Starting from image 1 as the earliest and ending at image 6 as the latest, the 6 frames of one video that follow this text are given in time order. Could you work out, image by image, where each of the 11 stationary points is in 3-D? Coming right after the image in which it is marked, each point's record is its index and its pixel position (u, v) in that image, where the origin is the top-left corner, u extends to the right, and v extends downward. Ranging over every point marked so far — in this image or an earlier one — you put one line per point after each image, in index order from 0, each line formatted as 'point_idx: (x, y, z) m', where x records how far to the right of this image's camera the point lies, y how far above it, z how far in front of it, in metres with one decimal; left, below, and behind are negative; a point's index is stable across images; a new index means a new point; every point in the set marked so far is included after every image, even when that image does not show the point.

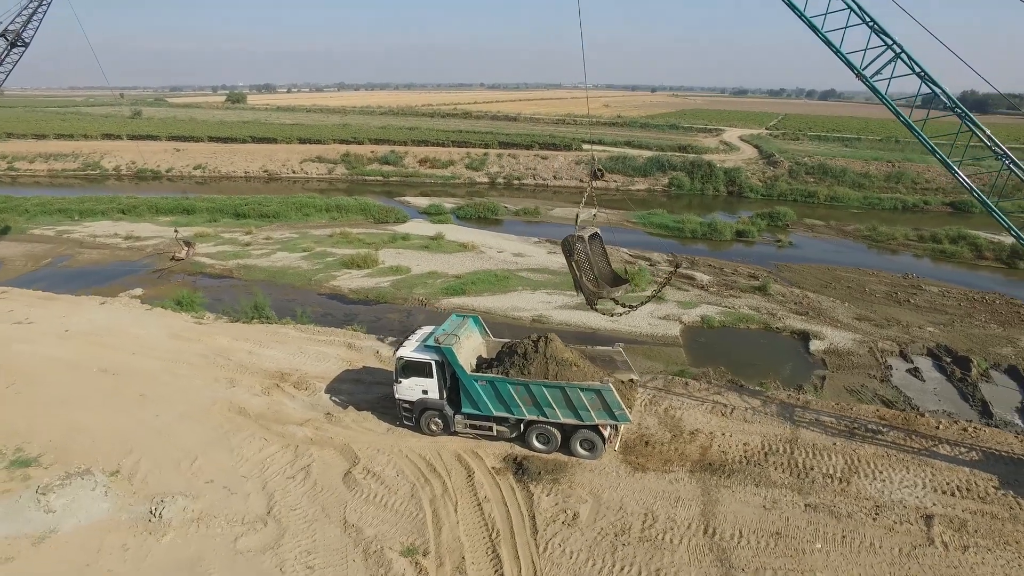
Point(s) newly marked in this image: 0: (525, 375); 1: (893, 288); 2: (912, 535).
0: (+0.1, -1.0, +7.2) m
1: (+10.6, -0.1, +18.0) m
2: (+3.6, -2.2, +6.0) m
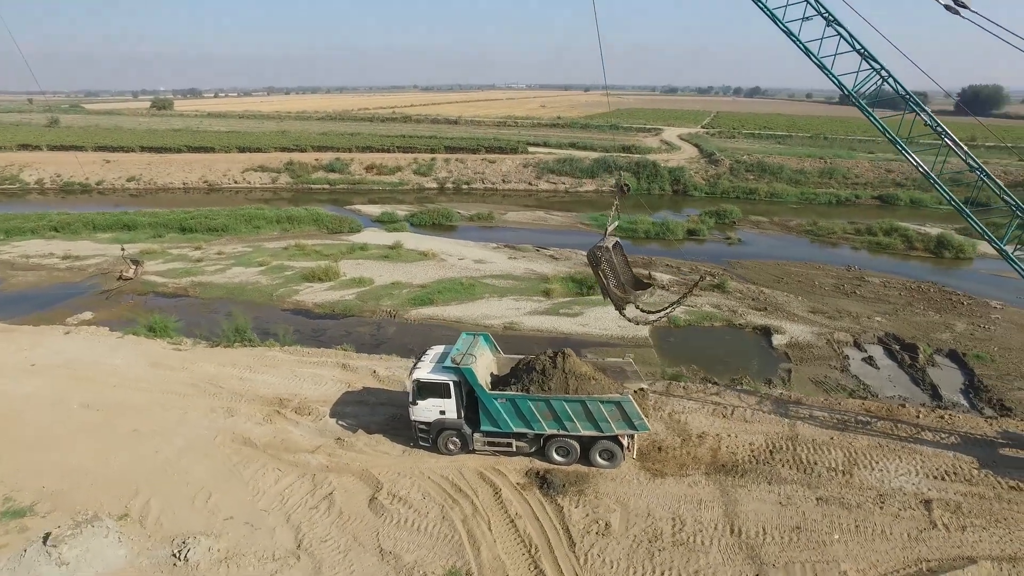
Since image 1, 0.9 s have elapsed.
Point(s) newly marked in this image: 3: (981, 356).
0: (+0.4, -1.2, +7.4) m
1: (+9.7, +0.2, +19.2) m
2: (+4.0, -2.3, +6.5) m
3: (+10.1, -1.5, +14.0) m
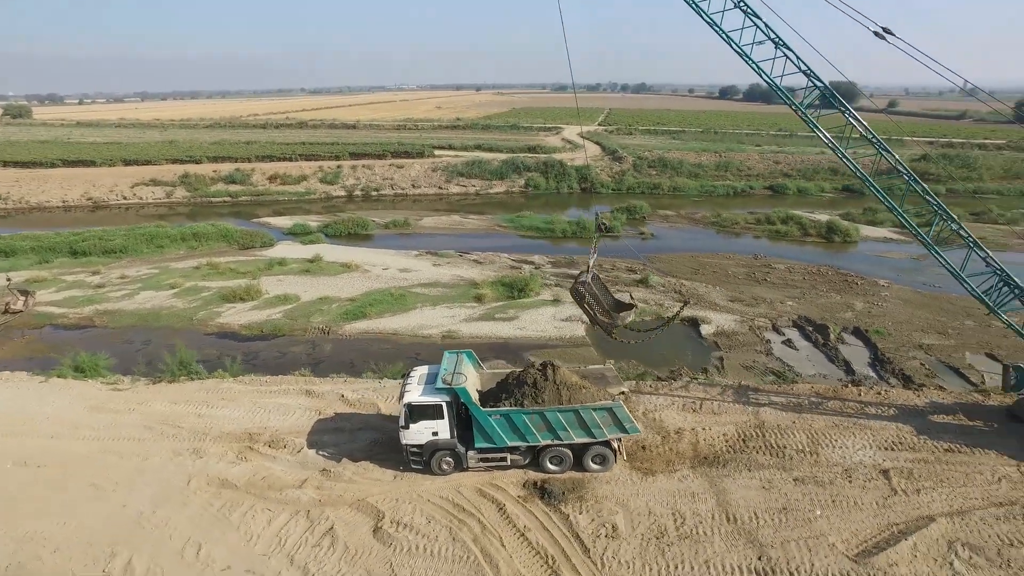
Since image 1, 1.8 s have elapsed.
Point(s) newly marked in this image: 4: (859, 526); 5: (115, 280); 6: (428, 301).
0: (+0.3, -1.3, +7.6) m
1: (+7.5, +0.6, +20.7) m
2: (+4.1, -2.2, +7.3) m
3: (+8.8, -1.1, +15.7) m
4: (+3.6, -2.4, +6.8) m
5: (-11.3, +0.2, +18.9) m
6: (-2.3, -0.4, +18.4) m
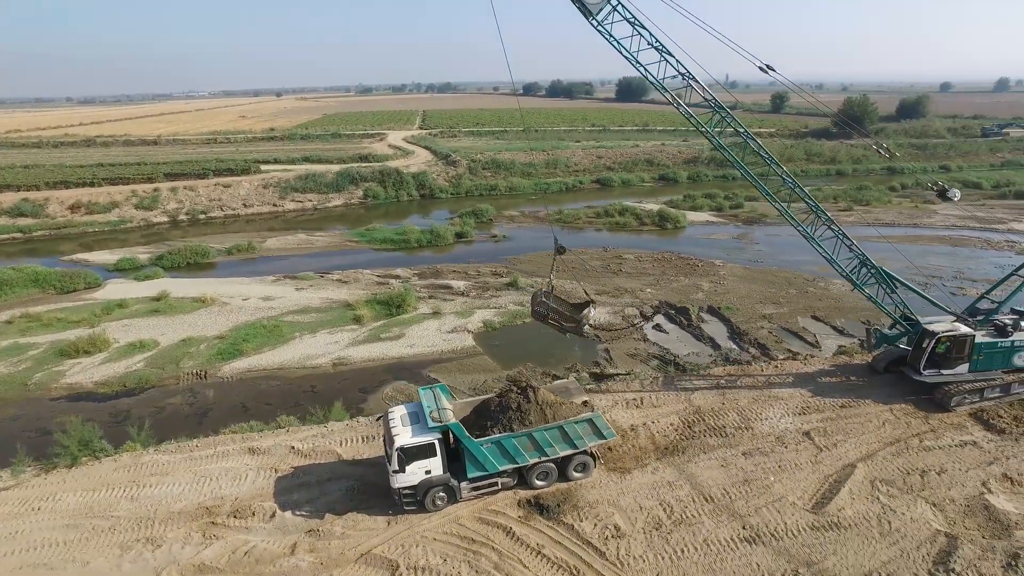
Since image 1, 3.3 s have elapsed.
0: (+0.1, -1.7, +7.9) m
1: (+3.1, +0.9, +22.5) m
2: (+3.9, -2.1, +8.7) m
3: (+6.0, -0.5, +18.1) m
4: (+3.6, -2.4, +8.1) m
5: (-14.3, -1.5, +15.5) m
6: (-5.5, -1.1, +17.6) m
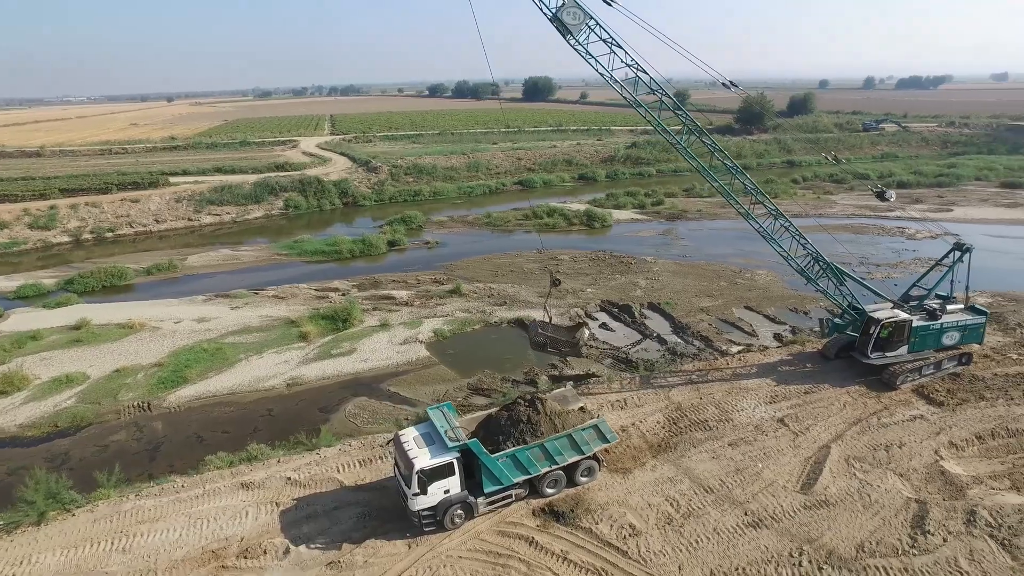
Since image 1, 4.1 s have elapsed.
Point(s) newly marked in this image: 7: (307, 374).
0: (+0.3, -1.9, +8.2) m
1: (+1.0, +0.9, +23.0) m
2: (+3.9, -2.1, +9.5) m
3: (+4.5, -0.4, +19.1) m
4: (+3.7, -2.4, +8.9) m
5: (-15.0, -2.5, +13.6) m
6: (-6.7, -1.6, +16.9) m
7: (-4.9, -2.1, +15.9) m
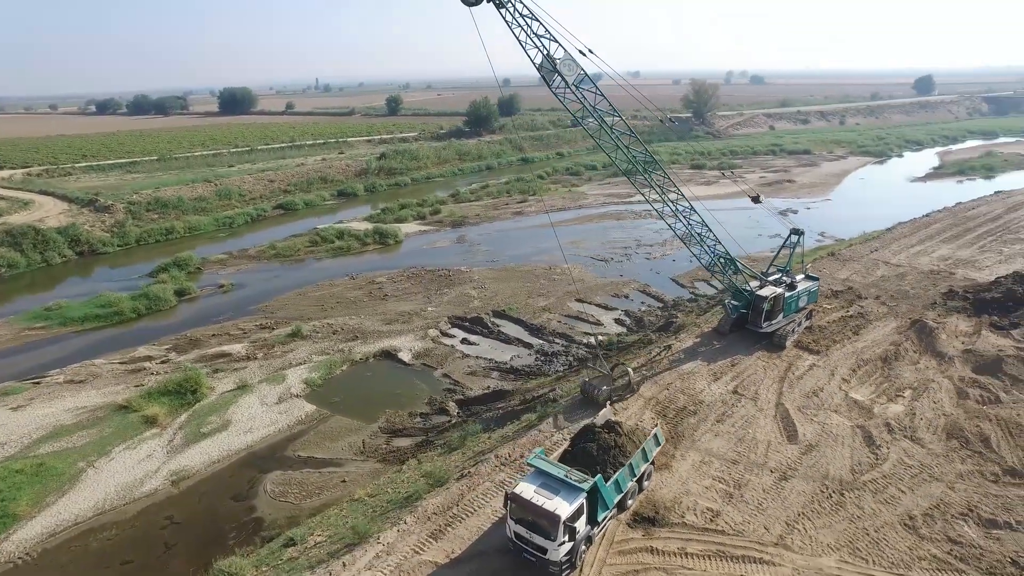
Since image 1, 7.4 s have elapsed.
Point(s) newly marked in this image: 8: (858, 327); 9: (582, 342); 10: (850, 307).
0: (+1.5, -2.3, +8.9) m
1: (-4.9, 0.0, +22.4) m
2: (+4.1, -2.0, +11.7) m
3: (+0.1, -0.6, +20.4) m
4: (+4.3, -2.3, +11.1) m
5: (-14.3, -5.5, +6.9) m
6: (-8.6, -3.5, +13.6) m
7: (-6.5, -3.6, +13.5) m
8: (+7.5, -0.8, +14.3) m
9: (+2.0, -1.5, +18.2) m
10: (+7.8, -0.4, +15.4) m
